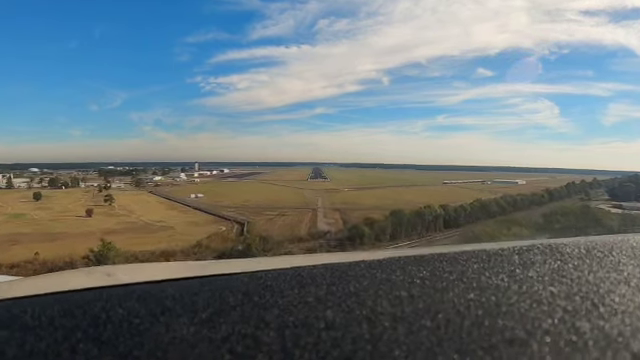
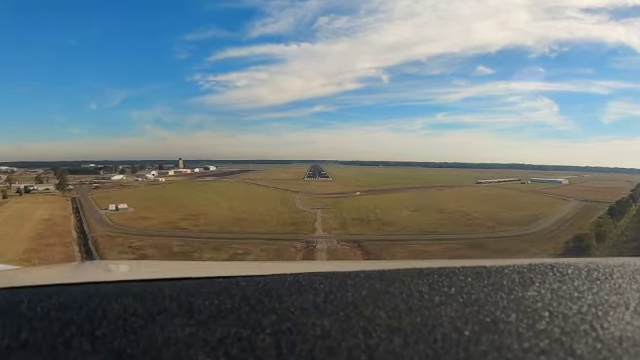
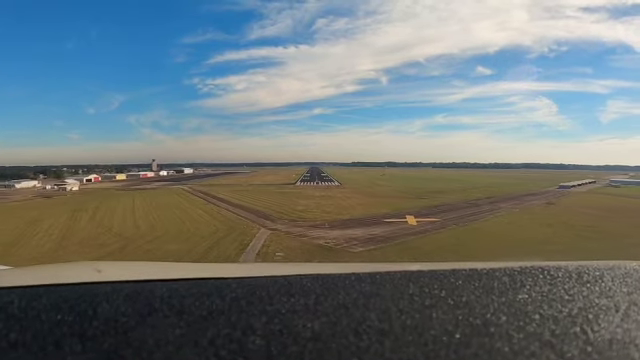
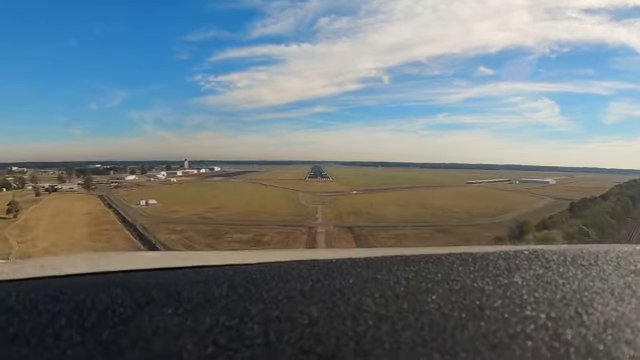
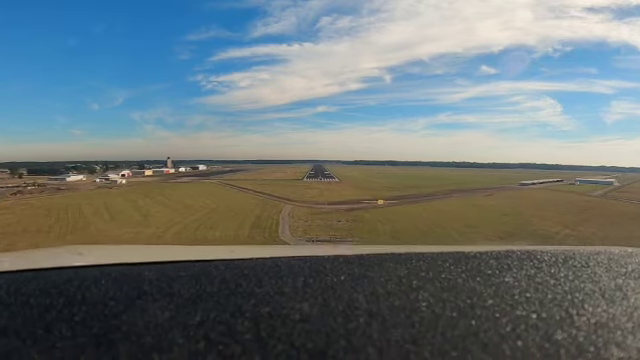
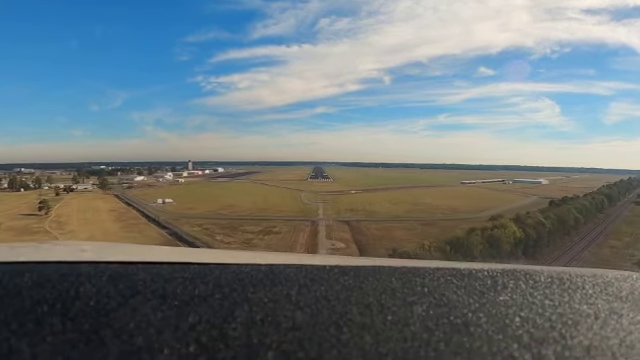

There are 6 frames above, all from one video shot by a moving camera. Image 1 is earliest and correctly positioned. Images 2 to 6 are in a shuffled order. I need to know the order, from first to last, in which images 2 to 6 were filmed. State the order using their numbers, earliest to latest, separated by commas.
6, 4, 2, 5, 3
